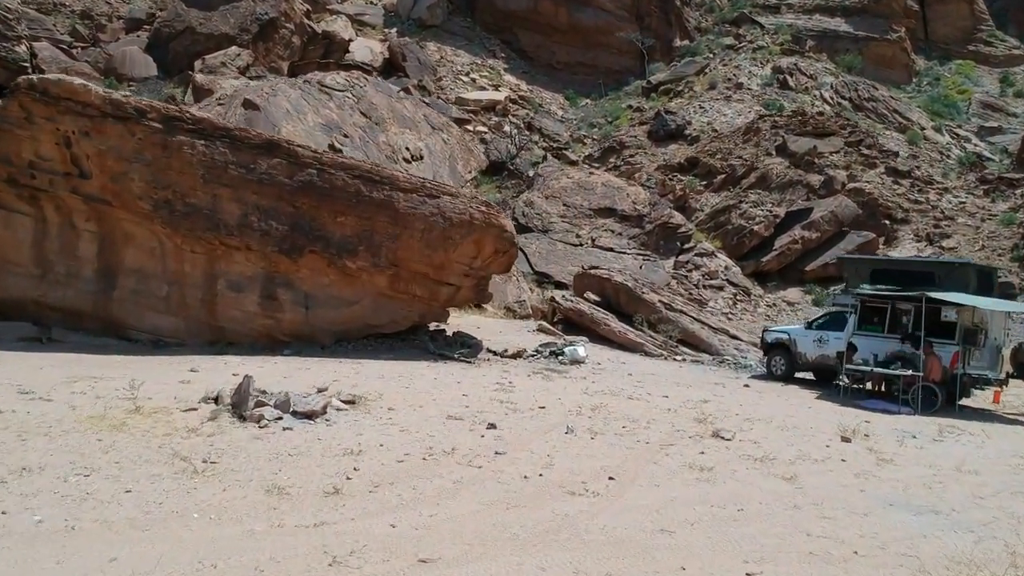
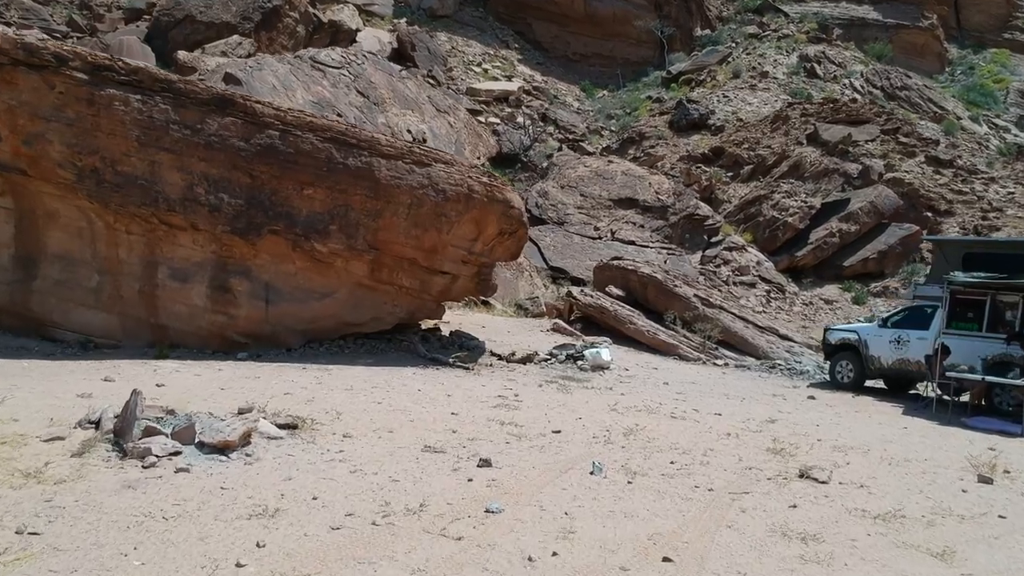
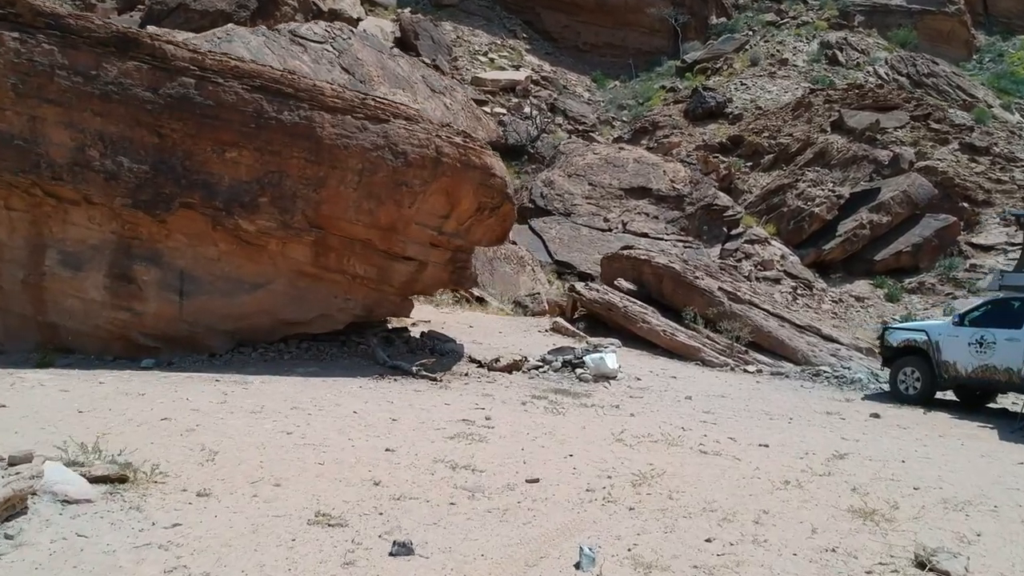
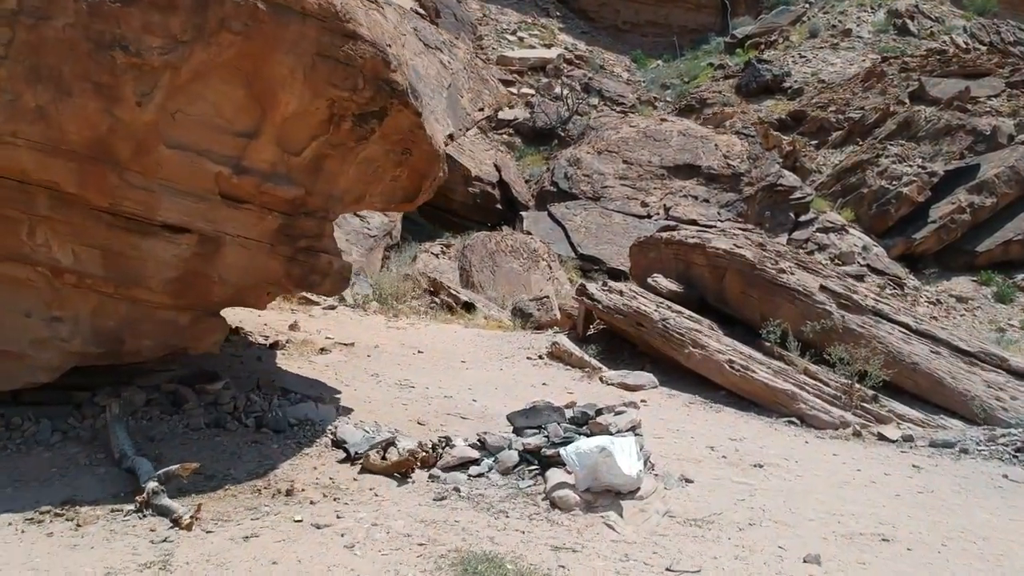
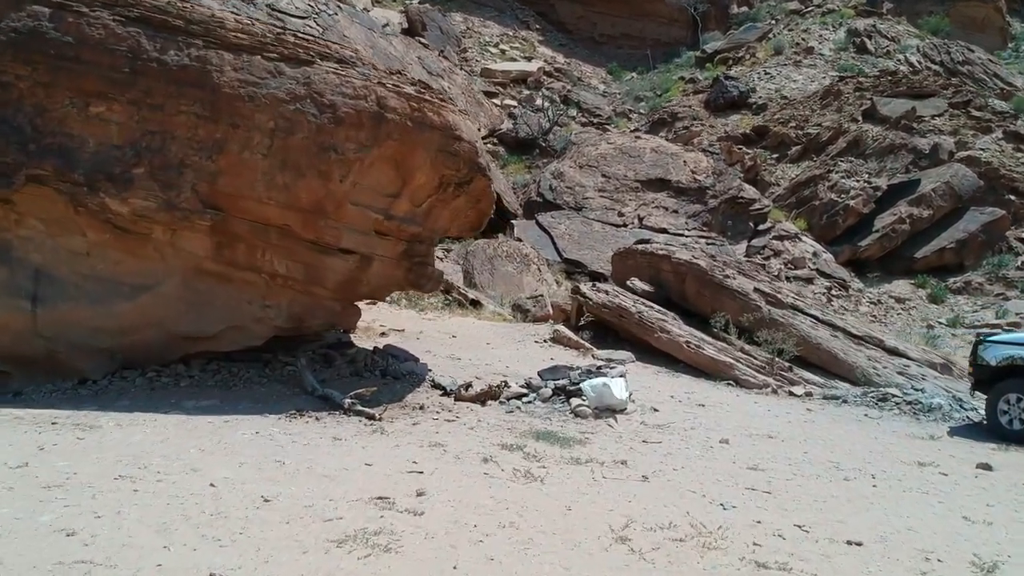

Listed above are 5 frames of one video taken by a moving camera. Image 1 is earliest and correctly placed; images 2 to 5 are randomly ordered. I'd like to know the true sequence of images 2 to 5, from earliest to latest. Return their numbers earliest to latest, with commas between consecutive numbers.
2, 3, 5, 4
